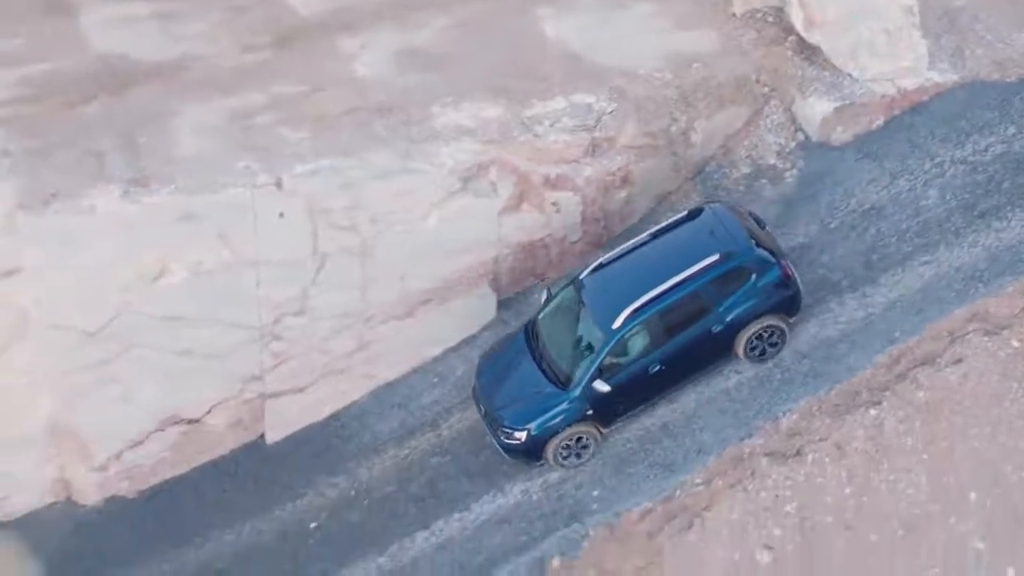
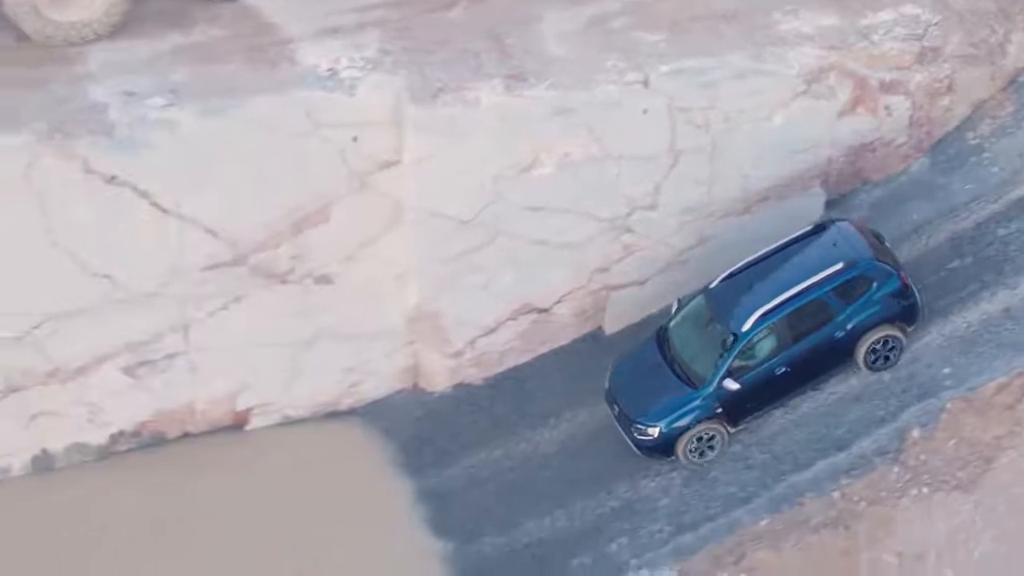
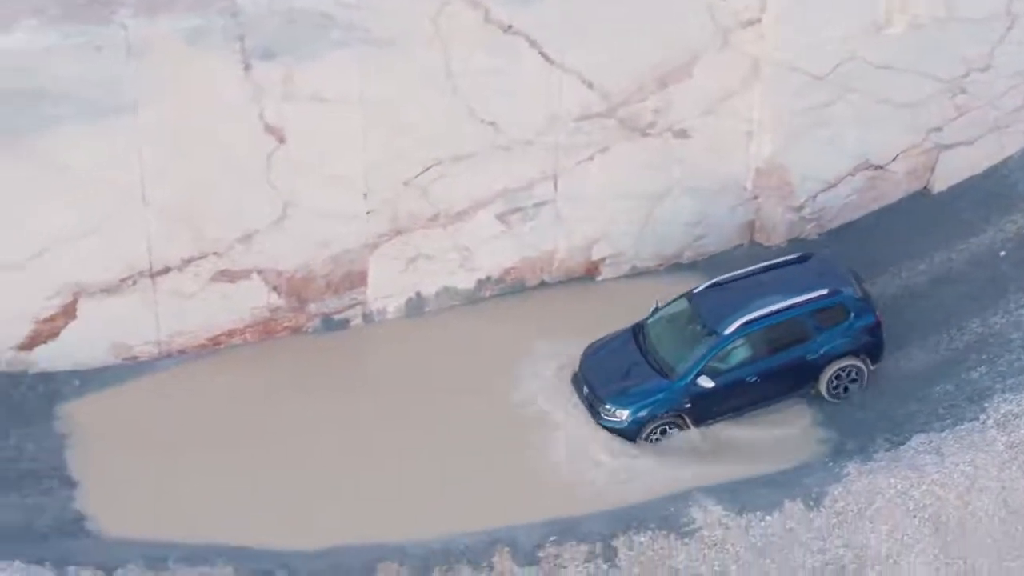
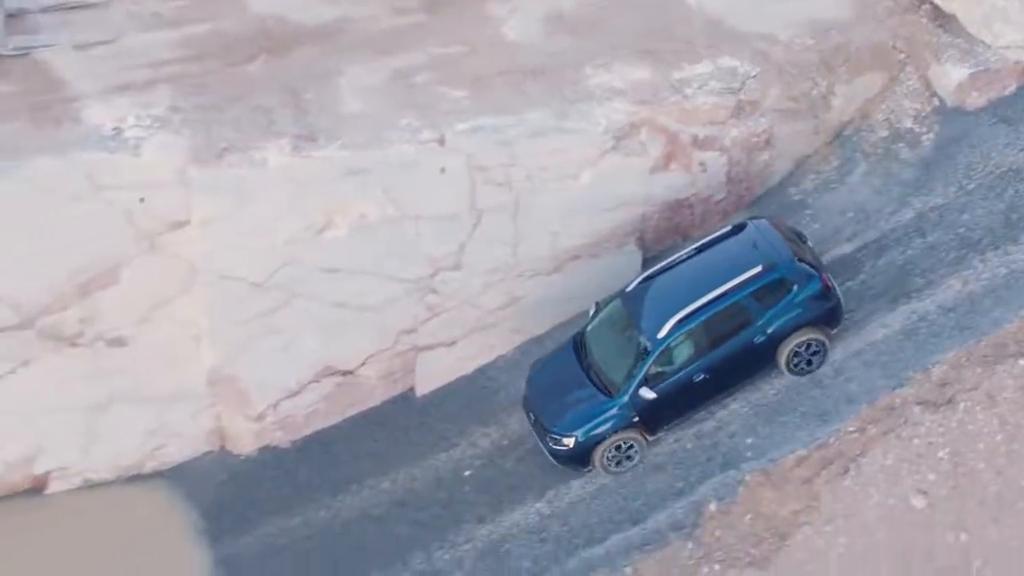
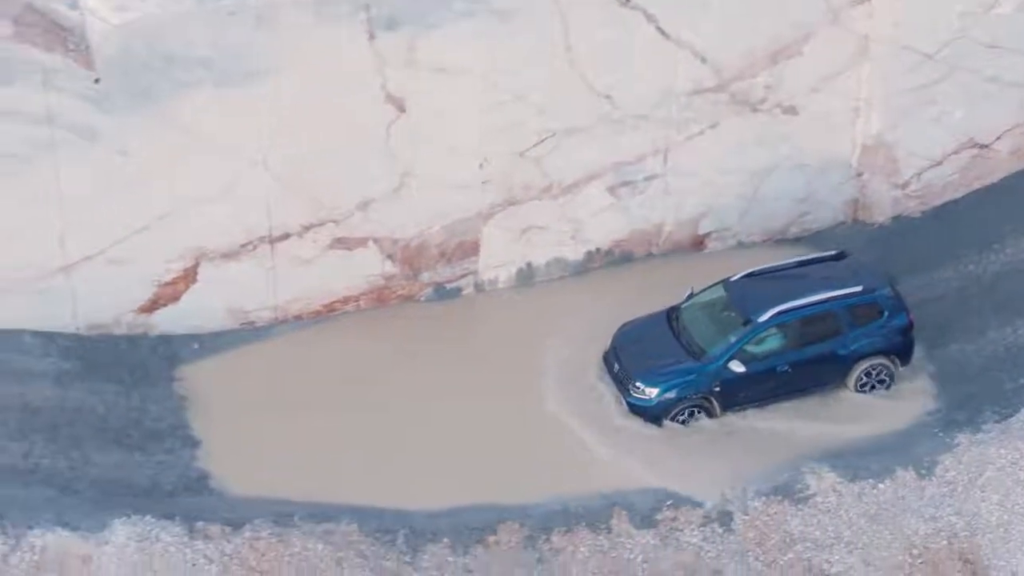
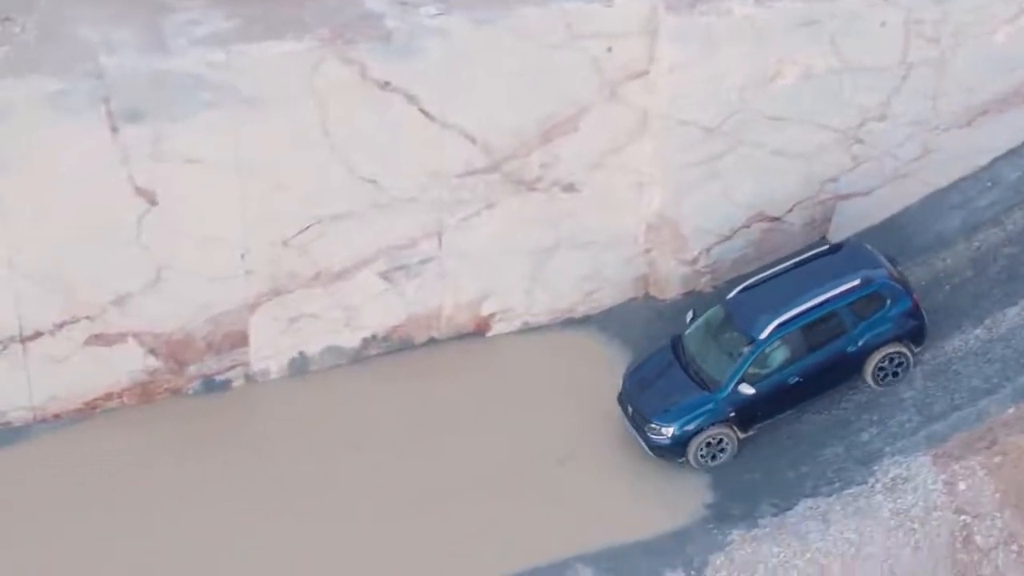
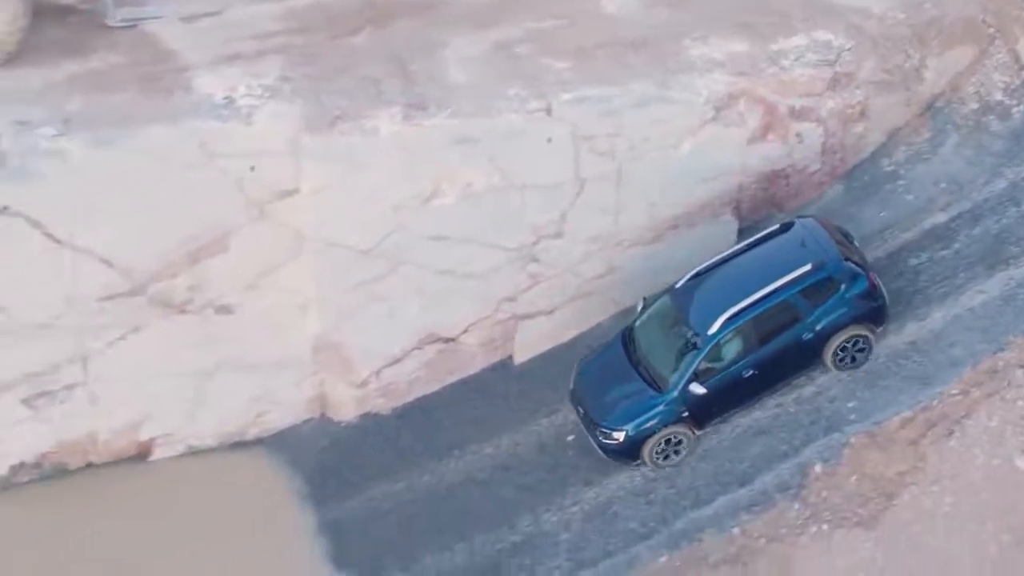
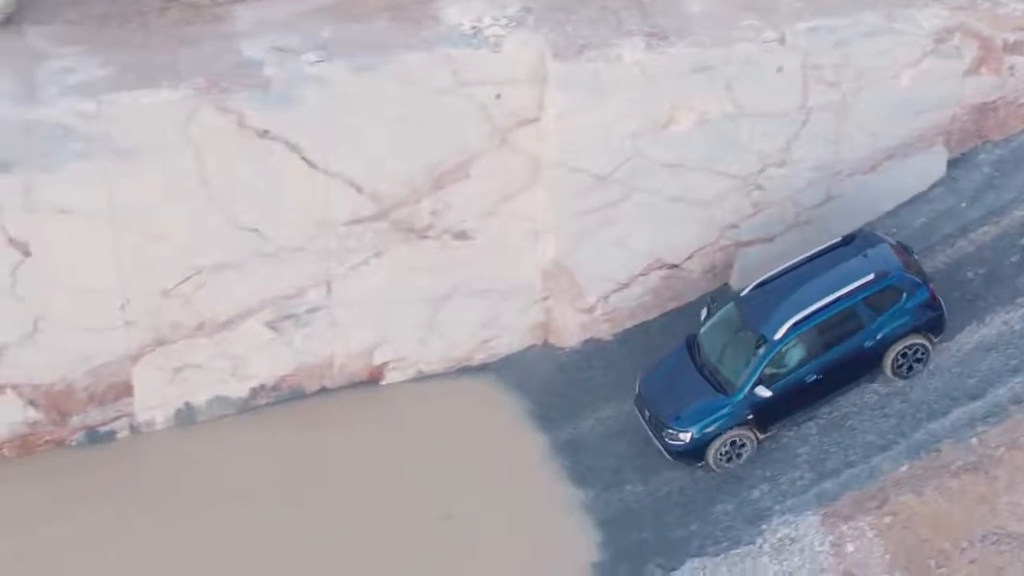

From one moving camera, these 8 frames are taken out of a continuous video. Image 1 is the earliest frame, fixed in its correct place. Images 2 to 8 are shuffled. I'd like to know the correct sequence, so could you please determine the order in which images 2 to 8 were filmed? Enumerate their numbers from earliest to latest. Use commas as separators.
4, 7, 2, 8, 6, 3, 5
